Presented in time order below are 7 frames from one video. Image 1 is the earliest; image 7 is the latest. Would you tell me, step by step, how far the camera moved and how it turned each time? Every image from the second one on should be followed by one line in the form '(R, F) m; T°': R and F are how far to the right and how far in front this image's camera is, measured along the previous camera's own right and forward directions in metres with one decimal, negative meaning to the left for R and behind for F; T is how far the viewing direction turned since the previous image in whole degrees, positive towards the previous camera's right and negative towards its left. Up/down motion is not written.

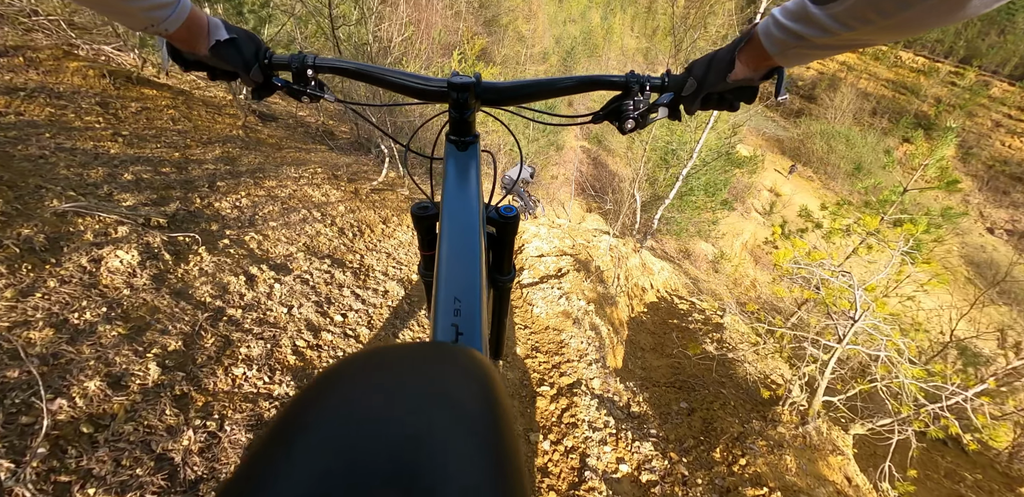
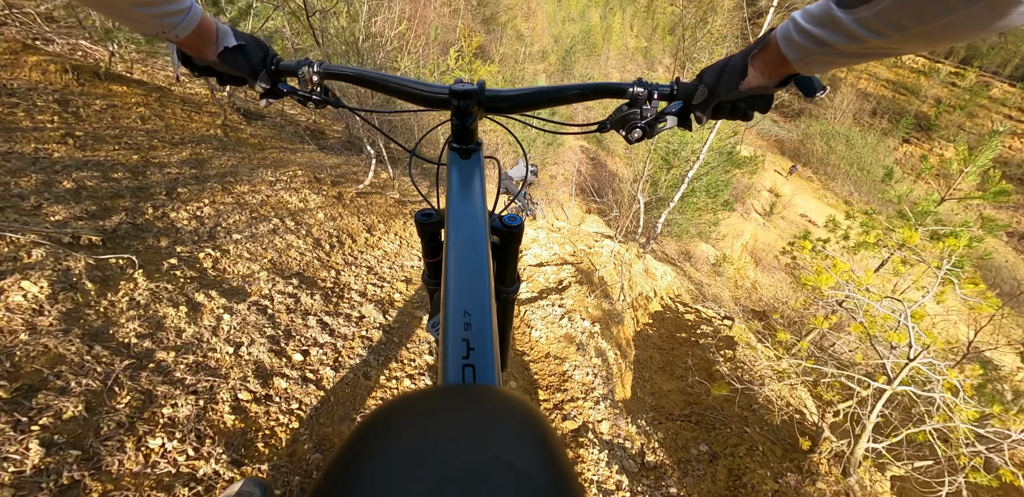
(0.0, +0.3) m; 0°
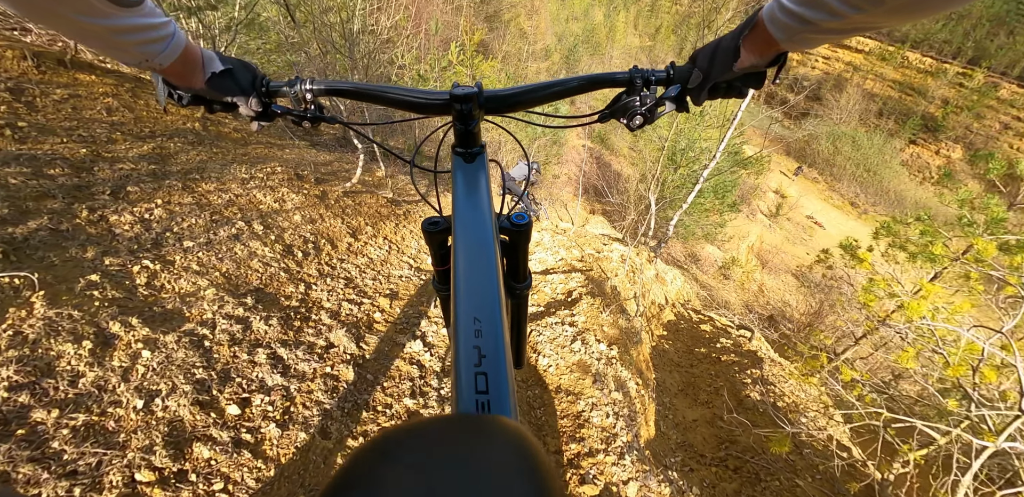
(0.0, +0.3) m; 0°
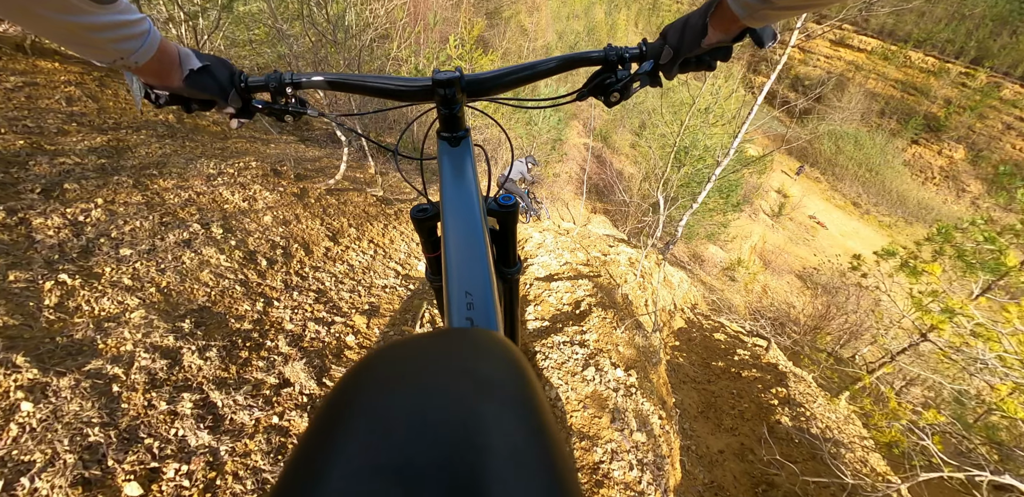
(0.0, +0.3) m; 0°
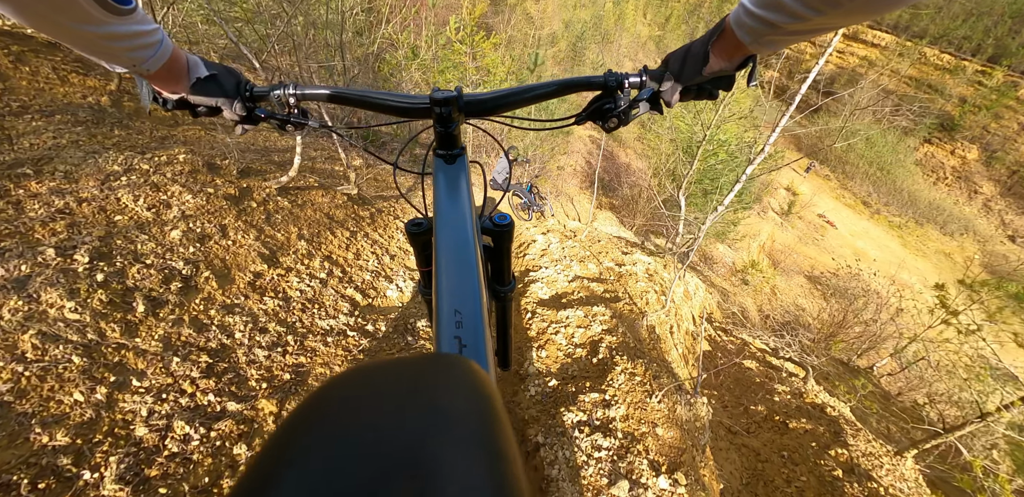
(0.0, +0.5) m; 0°
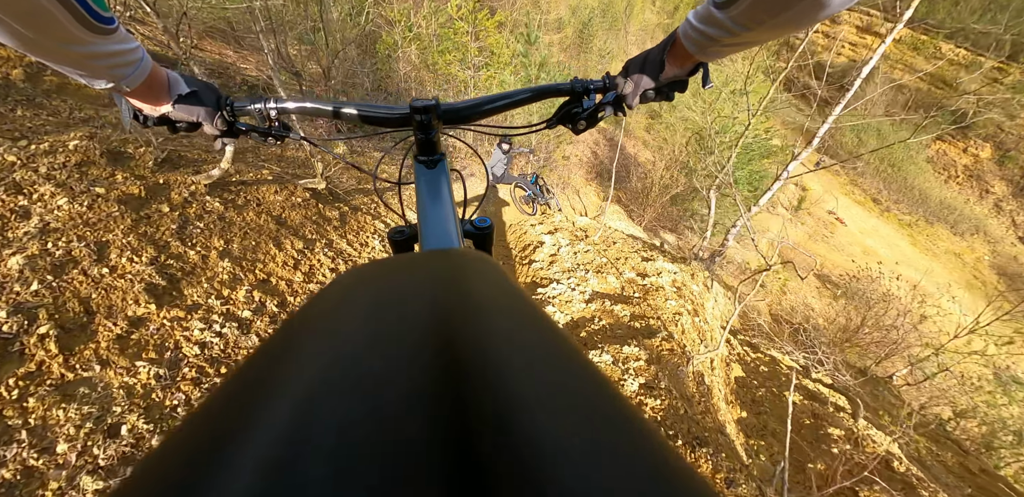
(0.0, +0.5) m; 0°
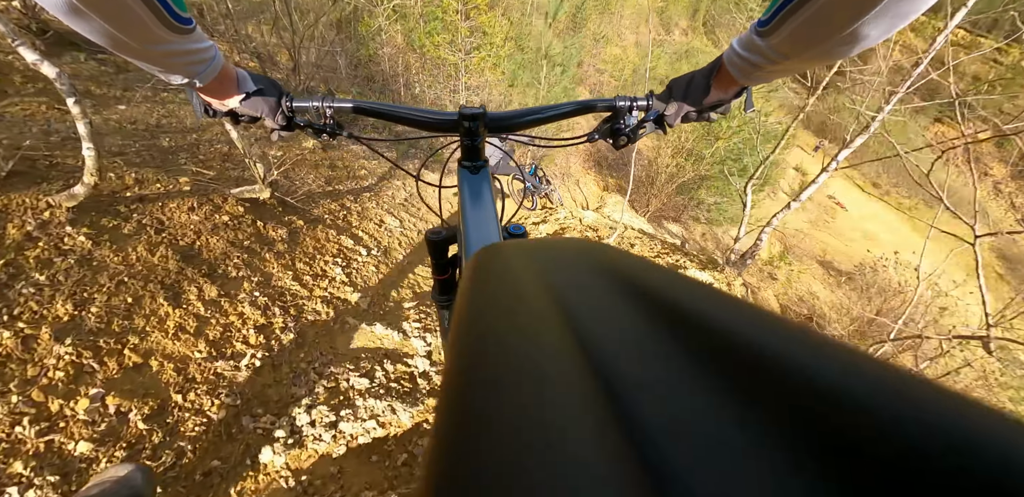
(-0.1, +0.5) m; +1°
